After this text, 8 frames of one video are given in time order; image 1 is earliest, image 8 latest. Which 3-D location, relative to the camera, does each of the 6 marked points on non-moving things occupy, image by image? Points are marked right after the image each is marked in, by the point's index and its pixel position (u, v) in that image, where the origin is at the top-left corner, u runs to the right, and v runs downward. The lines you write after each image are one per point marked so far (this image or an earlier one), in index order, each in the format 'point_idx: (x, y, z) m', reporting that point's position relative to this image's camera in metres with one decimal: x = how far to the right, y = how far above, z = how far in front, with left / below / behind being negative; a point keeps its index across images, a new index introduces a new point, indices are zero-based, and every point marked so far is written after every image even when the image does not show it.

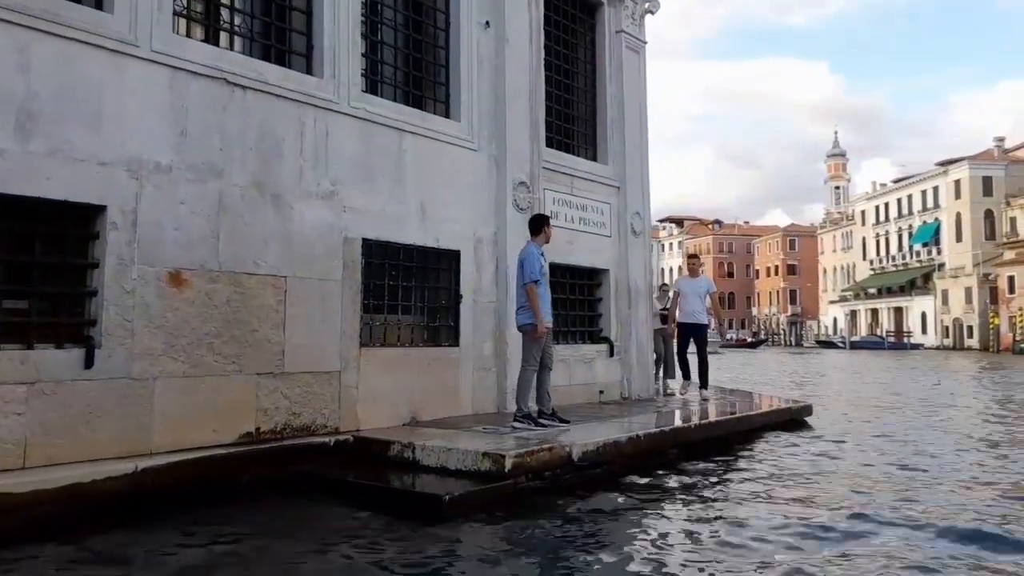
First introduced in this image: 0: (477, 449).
0: (-0.2, -1.2, +6.6) m
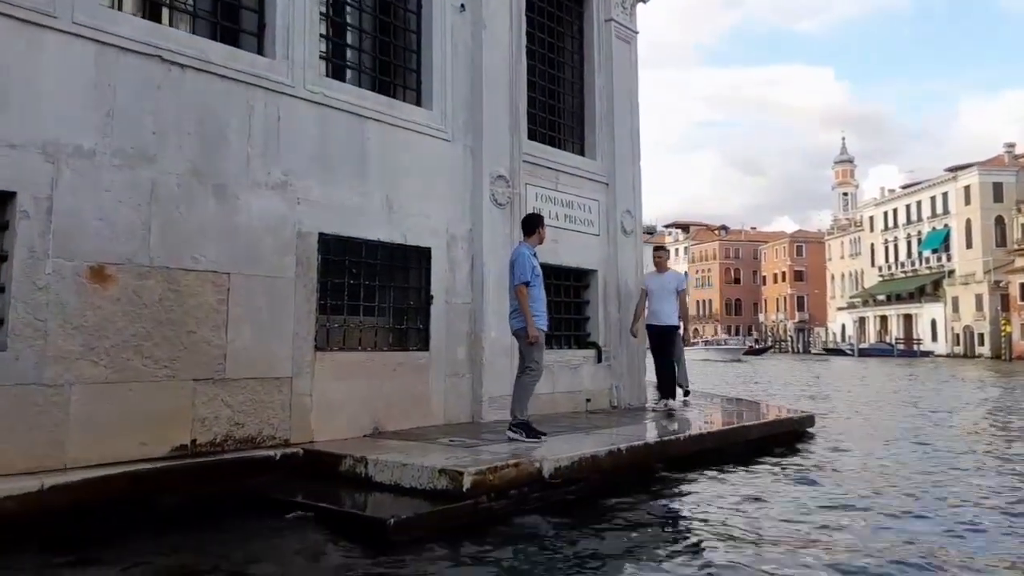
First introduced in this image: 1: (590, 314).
0: (-0.5, -1.1, +6.0) m
1: (+0.9, -0.3, +11.0) m
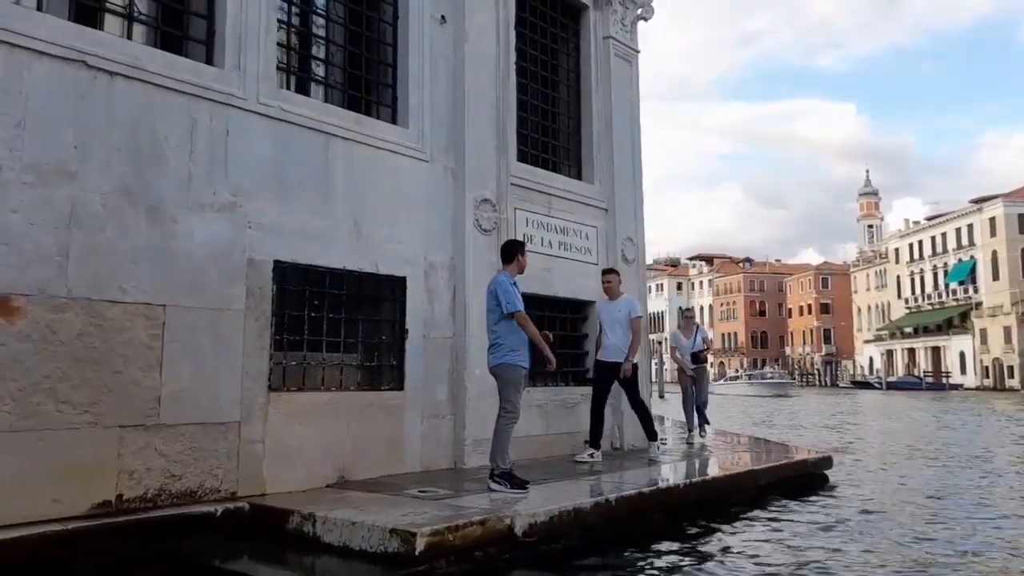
0: (-0.7, -1.3, +5.2) m
1: (+0.8, -0.7, +10.2) m
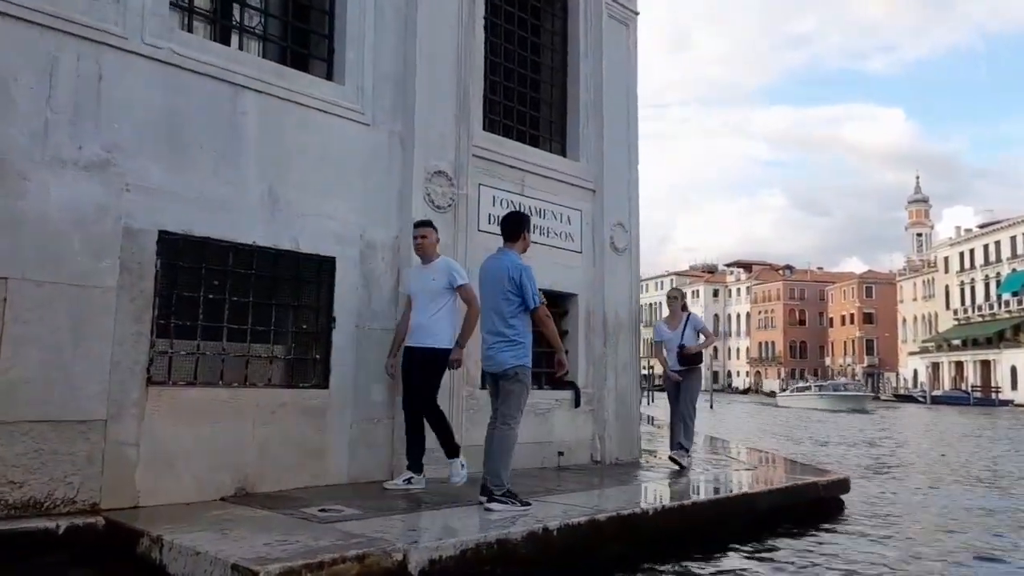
0: (-1.2, -1.2, +4.1) m
1: (+0.6, -0.6, +9.0) m
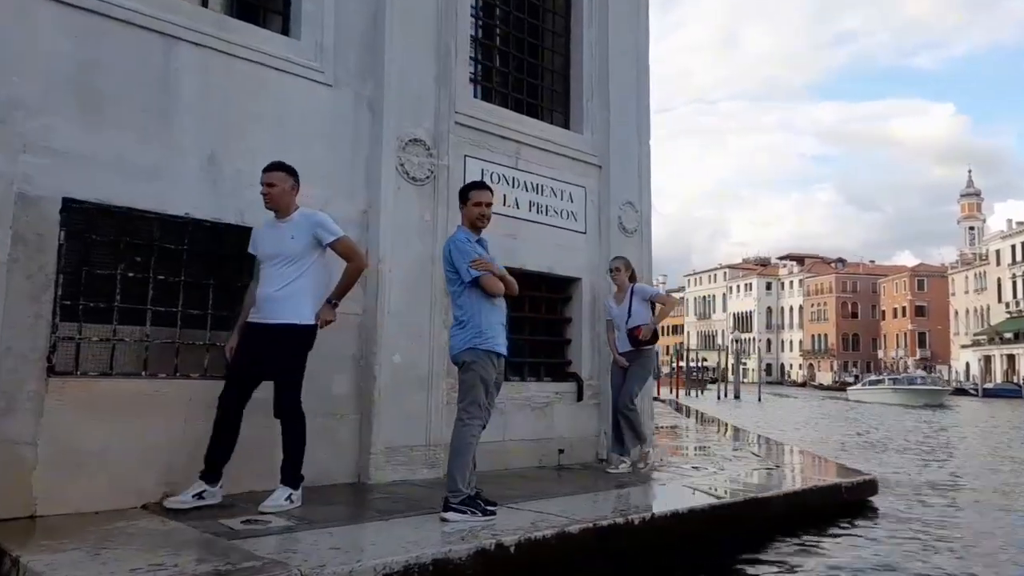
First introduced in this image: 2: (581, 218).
0: (-1.5, -1.1, +3.4) m
1: (+0.5, -0.4, +8.1) m
2: (+0.6, +0.6, +8.2) m
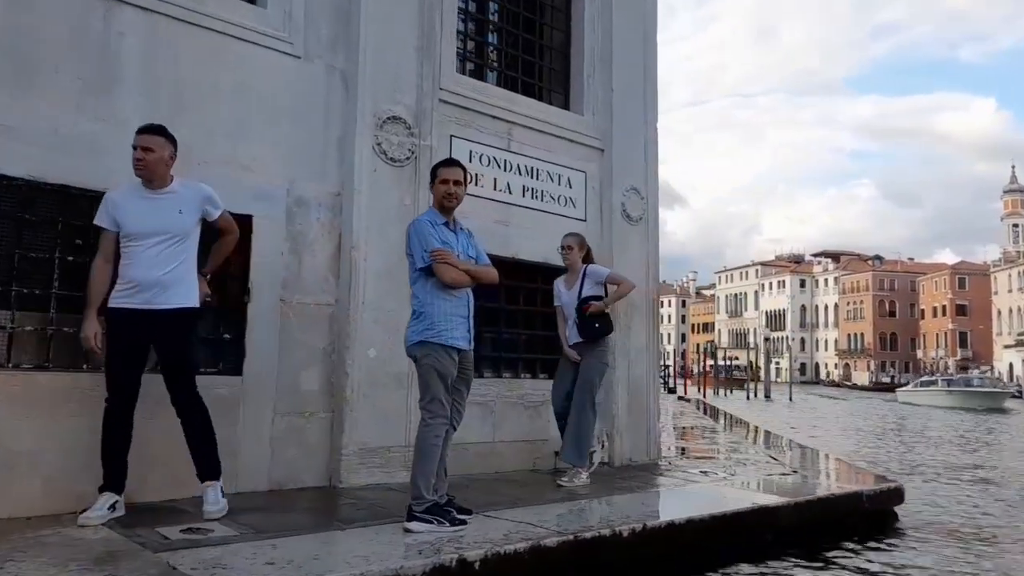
0: (-1.8, -1.0, +2.9) m
1: (+0.5, -0.4, +7.6) m
2: (+0.6, +0.7, +7.7) m
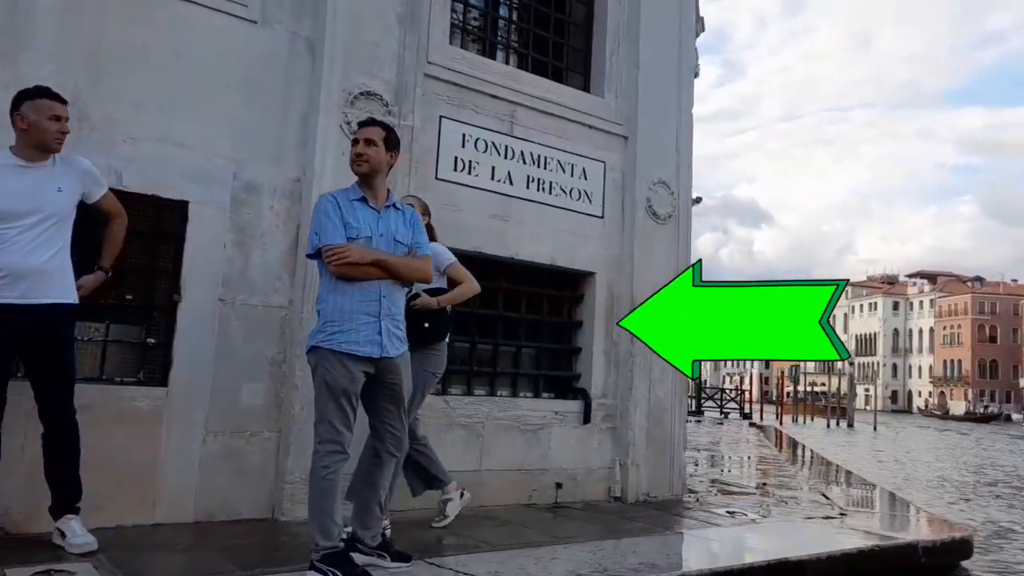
0: (-2.2, -0.9, +2.2) m
1: (+0.5, -0.4, +6.7) m
2: (+0.6, +0.6, +6.8) m
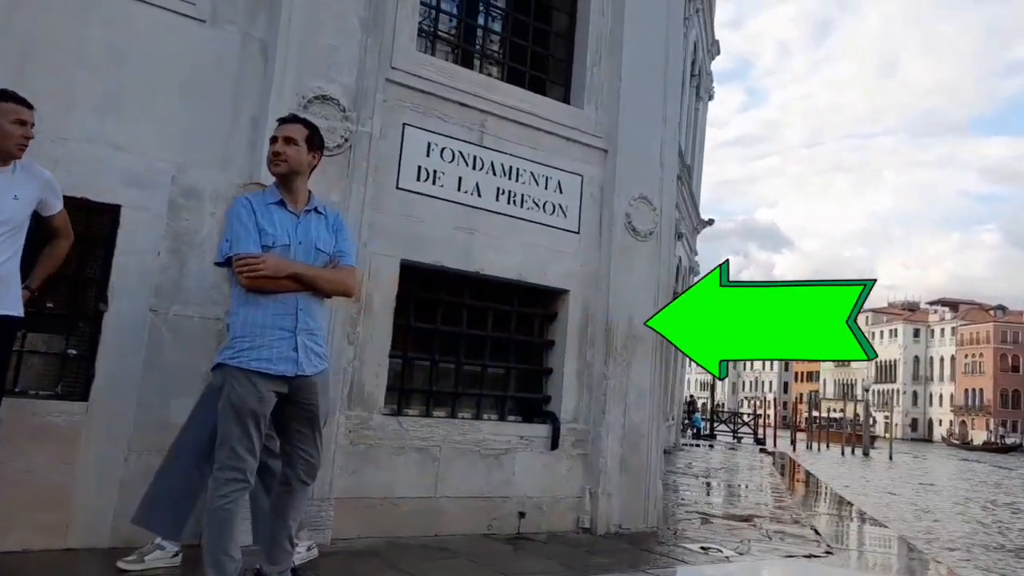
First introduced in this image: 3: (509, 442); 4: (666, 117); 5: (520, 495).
0: (-2.5, -0.9, +1.9) m
1: (+0.3, -0.5, +6.3) m
2: (+0.4, +0.5, +6.4) m
3: (0.0, -1.0, +6.0) m
4: (+1.2, +1.3, +7.0) m
5: (+0.1, -1.3, +5.9) m
